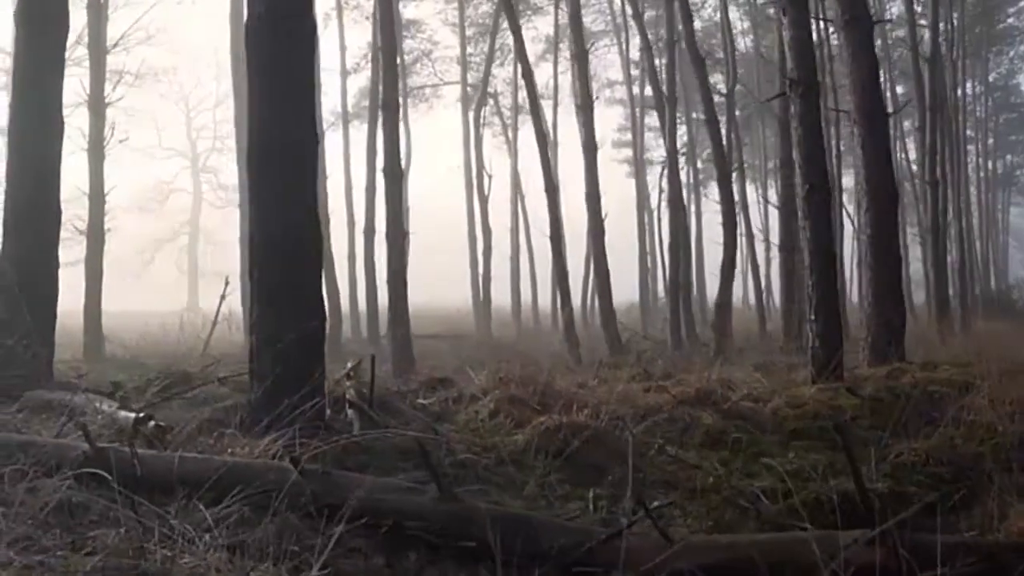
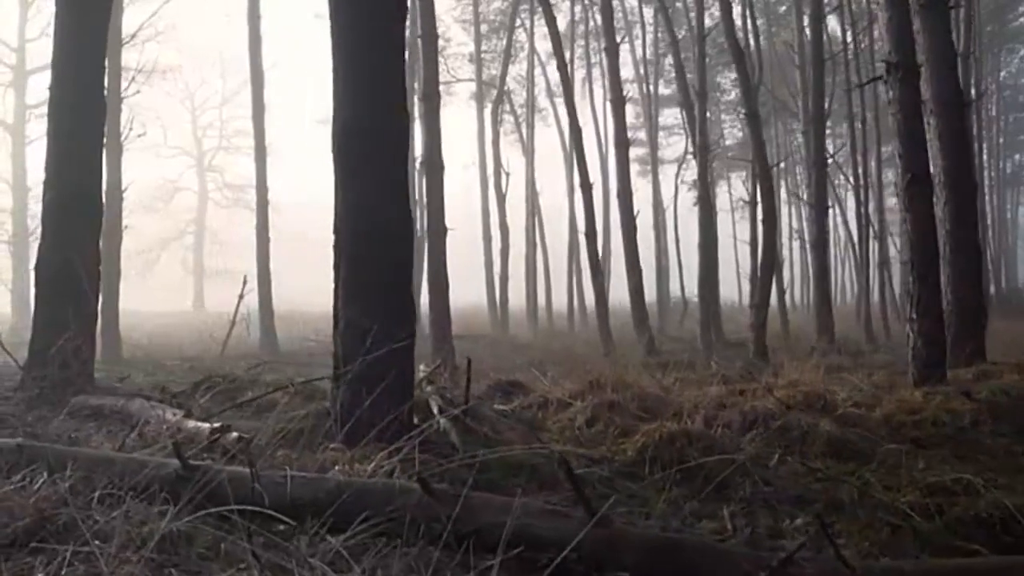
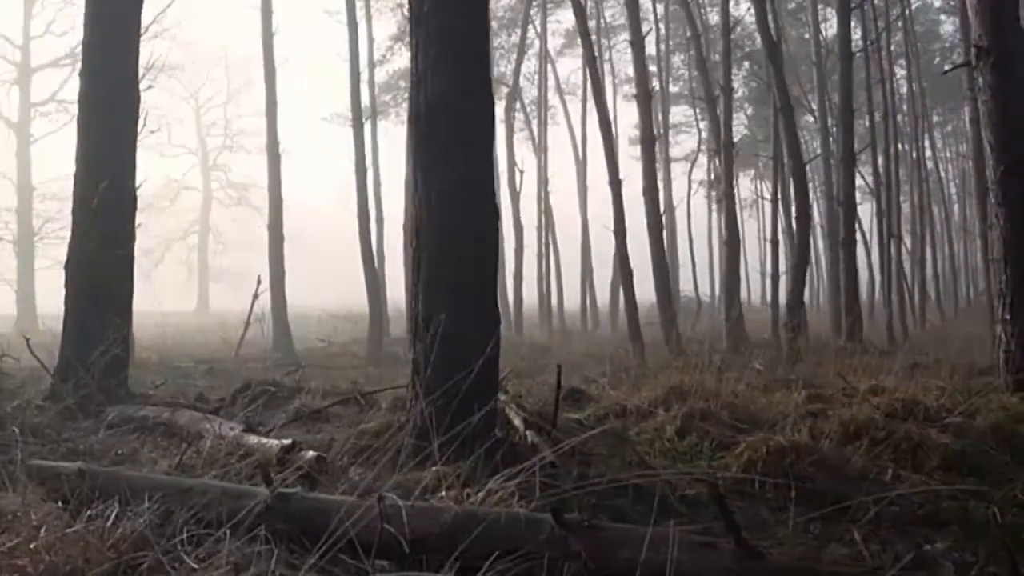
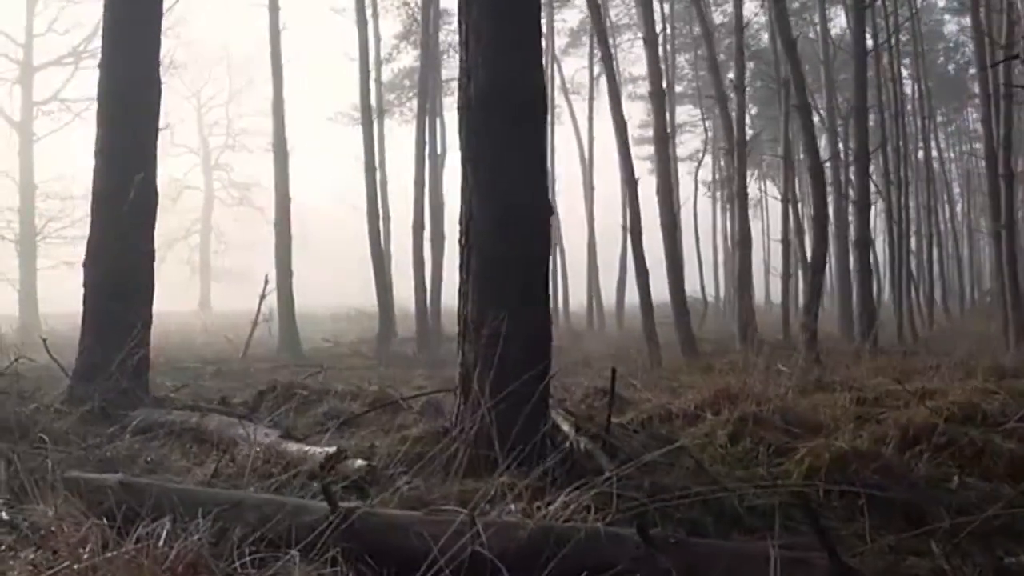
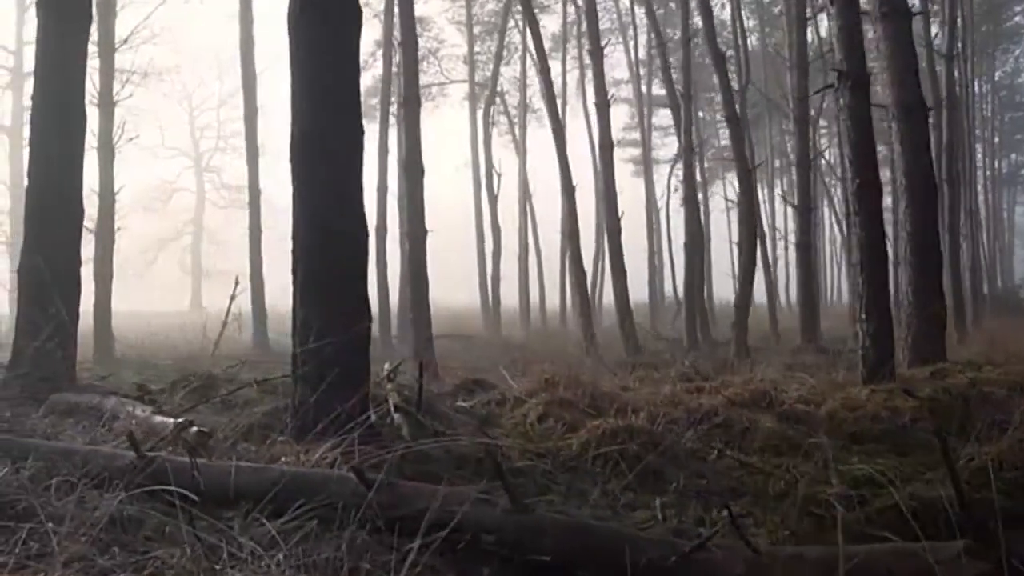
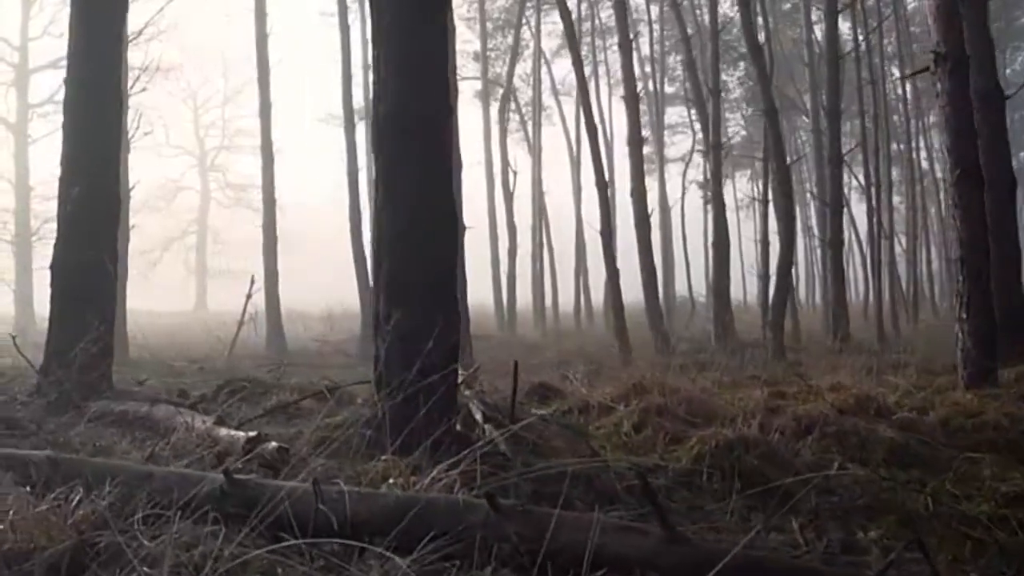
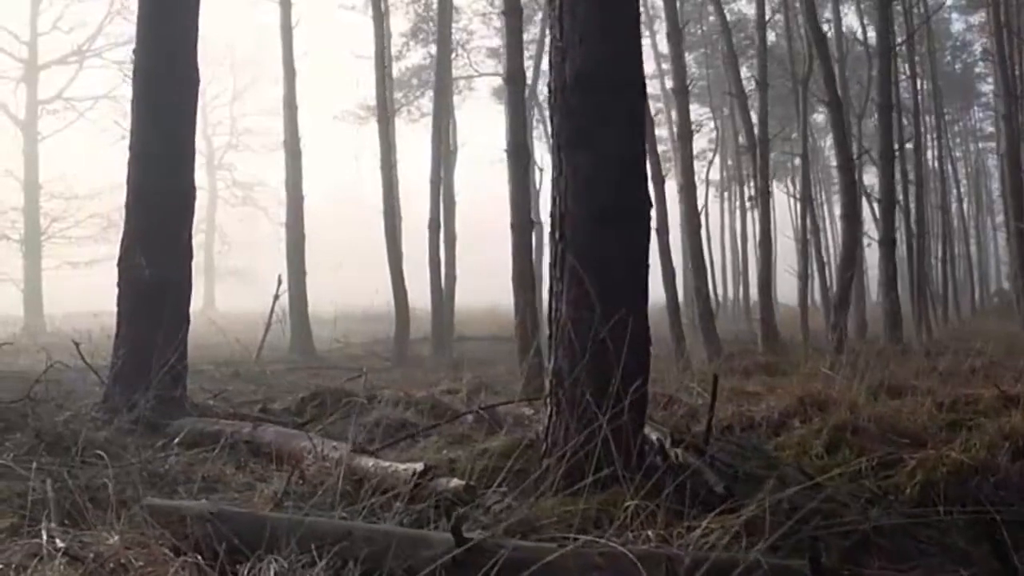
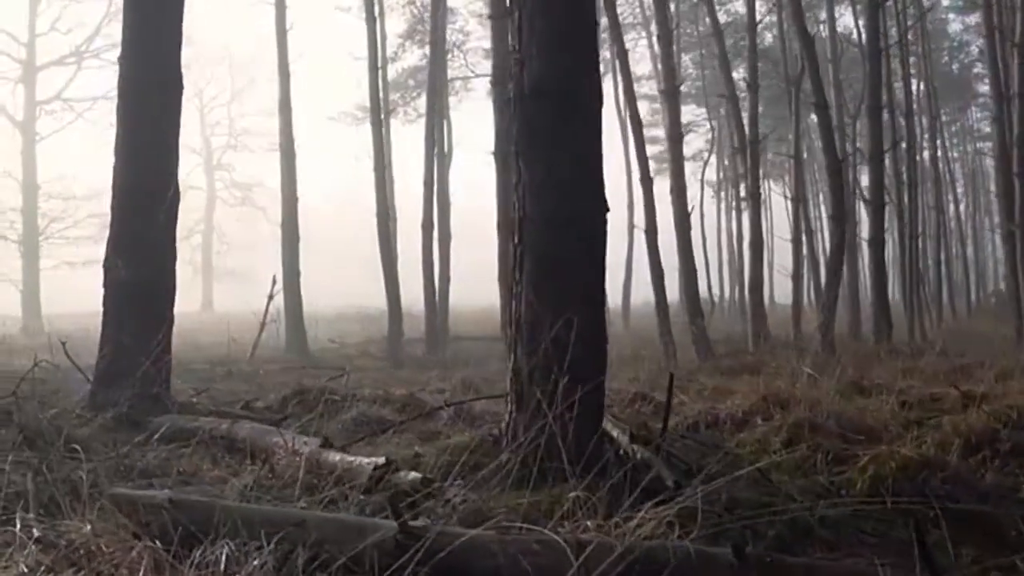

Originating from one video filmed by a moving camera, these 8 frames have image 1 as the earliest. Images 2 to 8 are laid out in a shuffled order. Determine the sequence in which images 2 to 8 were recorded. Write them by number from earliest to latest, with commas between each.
5, 2, 6, 3, 4, 8, 7
